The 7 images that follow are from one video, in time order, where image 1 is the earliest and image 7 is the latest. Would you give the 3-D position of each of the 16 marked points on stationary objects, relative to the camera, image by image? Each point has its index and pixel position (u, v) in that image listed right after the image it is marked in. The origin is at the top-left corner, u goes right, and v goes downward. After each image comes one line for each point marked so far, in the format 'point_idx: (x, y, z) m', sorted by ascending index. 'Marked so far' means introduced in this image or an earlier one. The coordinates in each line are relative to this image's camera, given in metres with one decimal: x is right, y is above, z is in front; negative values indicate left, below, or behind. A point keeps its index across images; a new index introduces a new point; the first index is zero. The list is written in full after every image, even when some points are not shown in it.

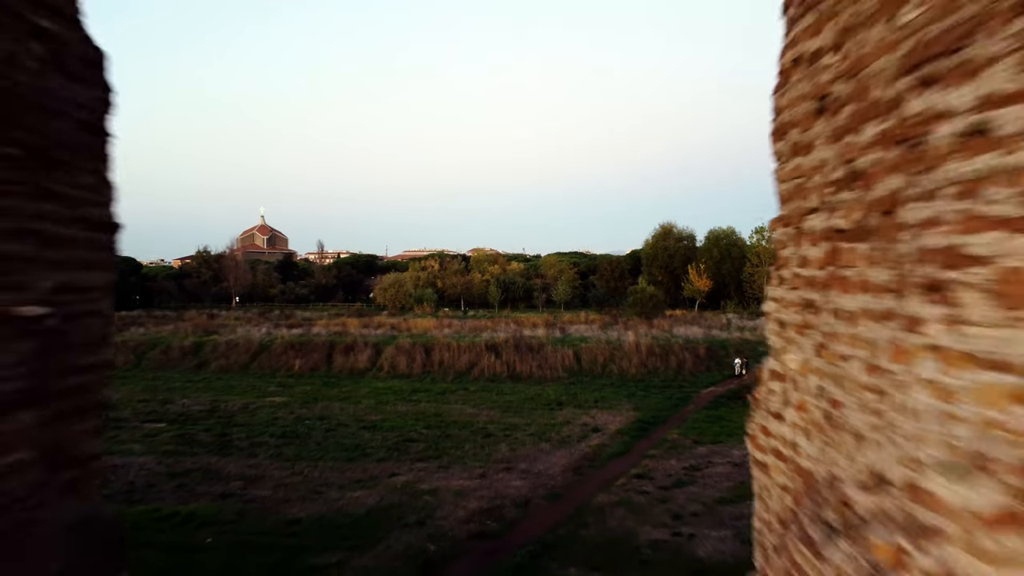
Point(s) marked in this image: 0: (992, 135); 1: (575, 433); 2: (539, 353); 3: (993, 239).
0: (+0.5, +0.2, +0.7) m
1: (+0.7, -1.6, +6.9) m
2: (+0.5, -1.2, +11.5) m
3: (+0.5, +0.1, +0.7) m
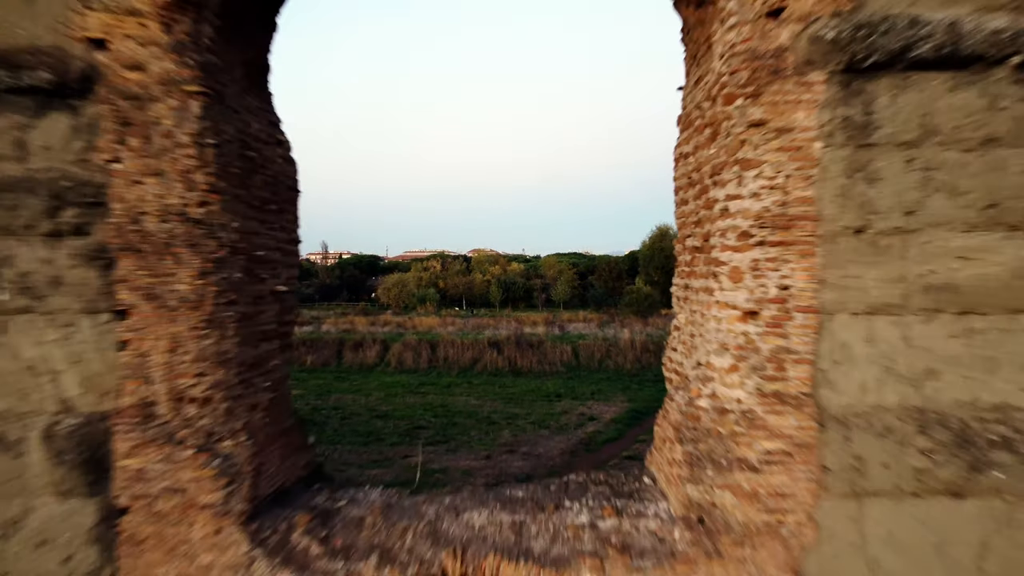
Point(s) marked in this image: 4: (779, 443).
0: (+0.5, +0.2, +1.5) m
1: (+0.7, -1.6, +7.7) m
2: (+0.5, -1.2, +12.3) m
3: (+0.5, +0.1, +1.6) m
4: (+0.6, -0.3, +1.4) m
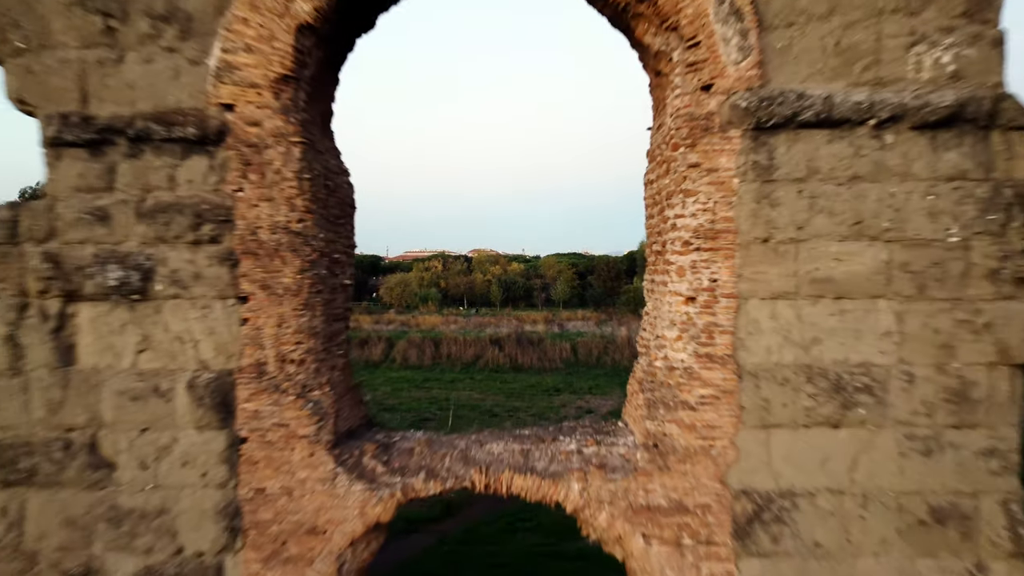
0: (+0.5, +0.2, +2.1) m
1: (+0.7, -1.5, +8.3) m
2: (+0.6, -1.2, +12.9) m
3: (+0.5, +0.1, +2.1) m
4: (+0.6, -0.3, +2.0) m
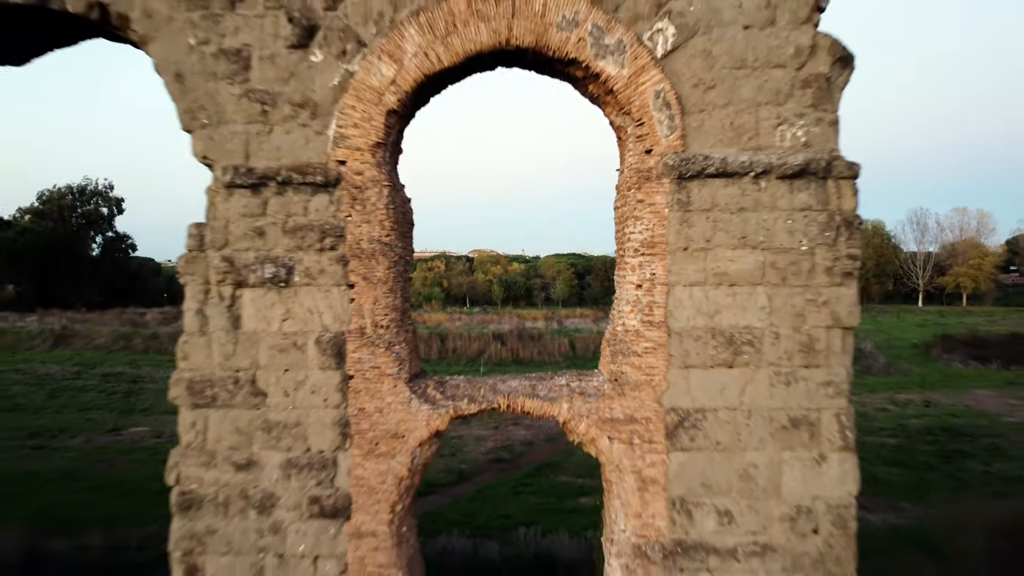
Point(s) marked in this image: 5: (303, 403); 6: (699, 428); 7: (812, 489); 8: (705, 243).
0: (+0.6, +0.3, +3.3) m
1: (+0.8, -1.5, +9.5) m
2: (+0.6, -1.1, +14.1) m
3: (+0.6, +0.2, +3.3) m
4: (+0.7, -0.3, +3.2) m
5: (-1.0, -0.6, +3.2) m
6: (+0.9, -0.7, +3.1) m
7: (+1.4, -1.0, +3.1) m
8: (+0.9, +0.2, +3.1) m
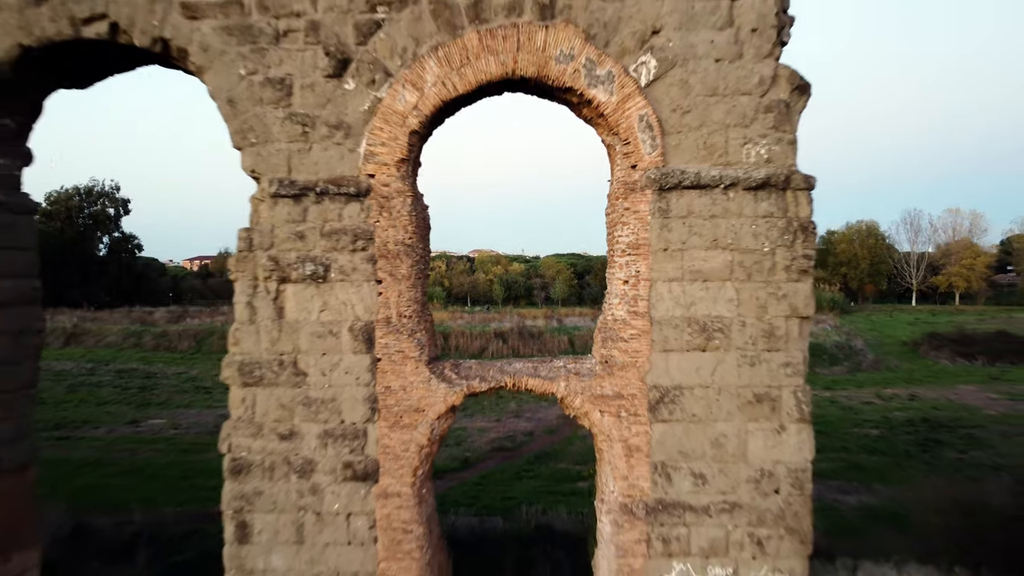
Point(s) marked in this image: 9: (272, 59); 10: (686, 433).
0: (+0.6, +0.3, +3.8) m
1: (+0.8, -1.5, +10.0) m
2: (+0.6, -1.1, +14.6) m
3: (+0.6, +0.2, +3.8) m
4: (+0.7, -0.2, +3.7) m
5: (-1.0, -0.5, +3.8) m
6: (+0.9, -0.6, +3.6) m
7: (+1.5, -0.9, +3.7) m
8: (+1.0, +0.2, +3.6) m
9: (-1.4, +1.3, +3.8) m
10: (+1.0, -0.8, +3.7) m
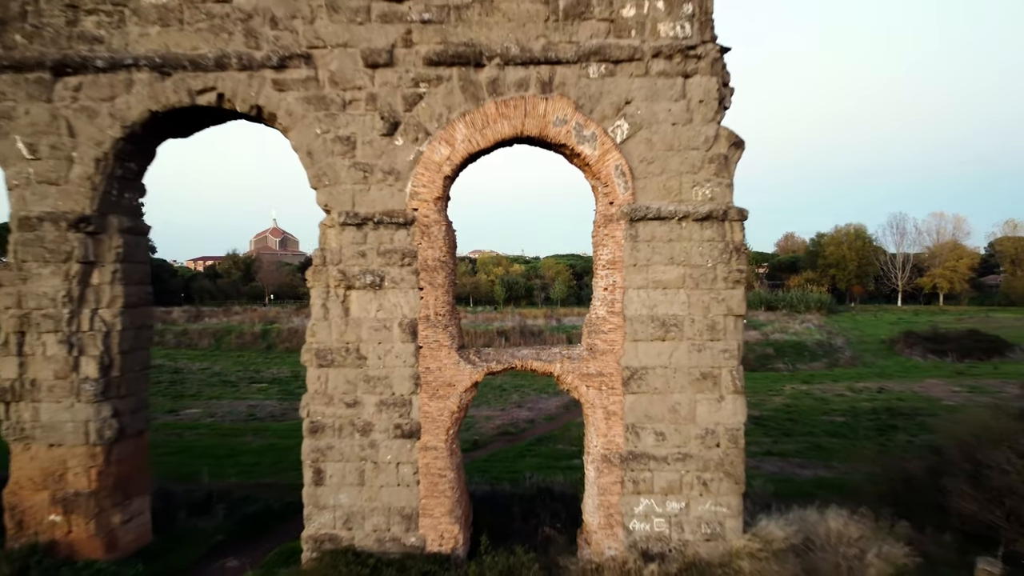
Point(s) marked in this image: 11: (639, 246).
0: (+0.7, +0.2, +5.1) m
1: (+0.9, -1.5, +11.2) m
2: (+0.7, -1.2, +15.9) m
3: (+0.7, +0.1, +5.1) m
4: (+0.8, -0.3, +5.0) m
5: (-0.9, -0.6, +5.0) m
6: (+1.0, -0.7, +4.9) m
7: (+1.5, -1.0, +4.9) m
8: (+1.0, +0.2, +4.9) m
9: (-1.3, +1.3, +5.0) m
10: (+1.0, -0.9, +4.9) m
11: (+1.0, +0.3, +4.9) m
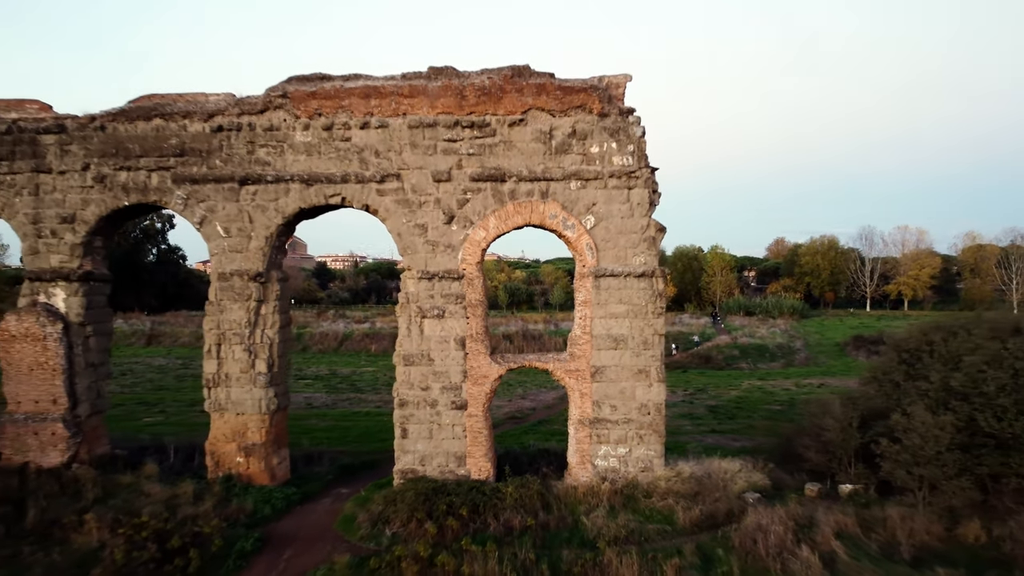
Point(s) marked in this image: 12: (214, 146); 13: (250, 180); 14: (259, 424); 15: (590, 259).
0: (+0.8, -0.1, +8.2) m
1: (+1.0, -1.9, +14.4) m
2: (+0.8, -1.5, +19.0) m
3: (+0.8, -0.2, +8.2) m
4: (+0.9, -0.7, +8.1) m
5: (-0.8, -1.0, +8.2) m
6: (+1.1, -1.1, +8.1) m
7: (+1.7, -1.4, +8.1) m
8: (+1.2, -0.2, +8.1) m
9: (-1.2, +0.9, +8.2) m
10: (+1.2, -1.2, +8.1) m
11: (+1.1, -0.1, +8.1) m
12: (-3.8, +1.8, +8.3) m
13: (-3.3, +1.4, +8.2) m
14: (-3.2, -1.7, +8.3) m
15: (+1.0, +0.3, +8.1) m
